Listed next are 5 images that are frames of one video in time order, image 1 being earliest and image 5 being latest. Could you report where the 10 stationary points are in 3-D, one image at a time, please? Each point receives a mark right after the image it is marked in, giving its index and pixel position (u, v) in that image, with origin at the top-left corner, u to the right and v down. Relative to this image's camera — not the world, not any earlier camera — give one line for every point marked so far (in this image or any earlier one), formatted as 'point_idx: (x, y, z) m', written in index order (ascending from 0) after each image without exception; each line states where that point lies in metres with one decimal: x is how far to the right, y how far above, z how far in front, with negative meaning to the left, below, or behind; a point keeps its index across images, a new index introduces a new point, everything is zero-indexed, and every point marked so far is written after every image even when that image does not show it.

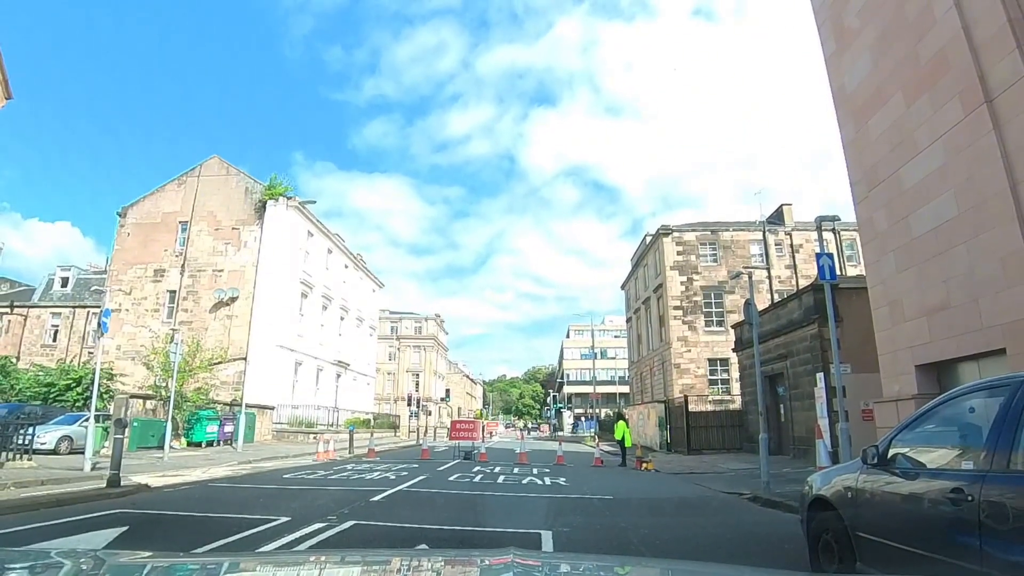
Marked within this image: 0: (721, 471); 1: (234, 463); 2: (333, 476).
0: (+5.7, -4.9, +17.2) m
1: (-7.7, -4.9, +17.8) m
2: (-3.7, -4.0, +13.5) m
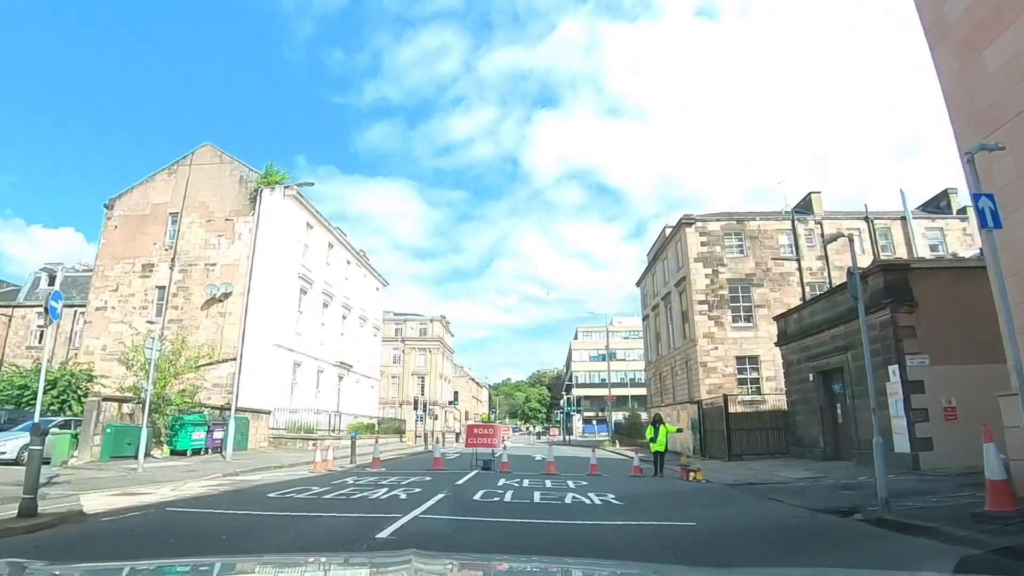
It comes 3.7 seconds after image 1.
0: (+6.3, -4.4, +14.9) m
1: (-7.1, -4.5, +15.4) m
2: (-3.1, -3.6, +11.2) m
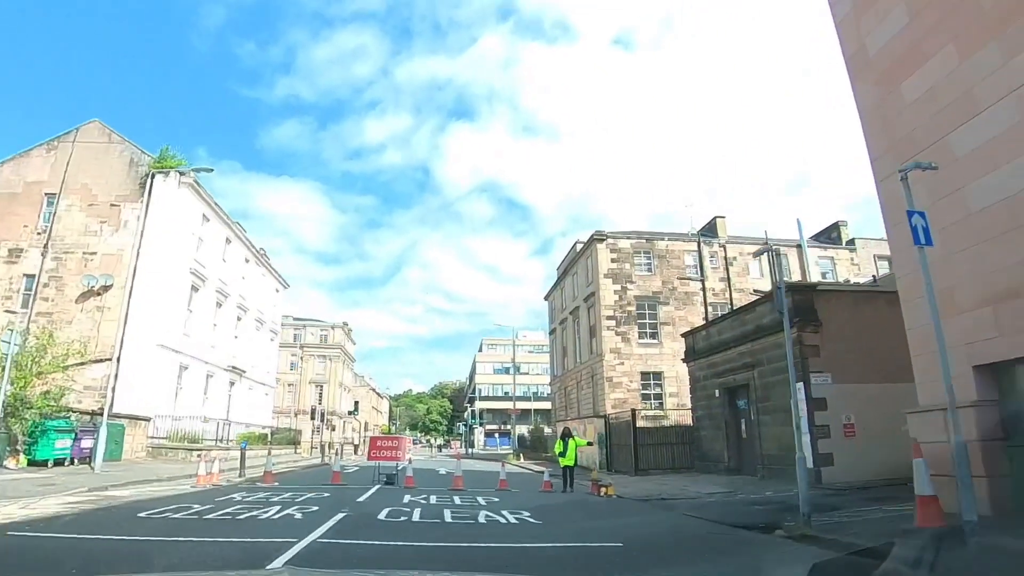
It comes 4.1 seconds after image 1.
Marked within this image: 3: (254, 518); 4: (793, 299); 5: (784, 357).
0: (+4.2, -4.8, +14.9) m
1: (-9.1, -4.3, +13.5) m
2: (-4.6, -3.5, +9.9) m
3: (-3.7, -3.3, +9.3) m
4: (+7.1, -0.3, +16.2) m
5: (+7.0, -1.8, +16.4) m
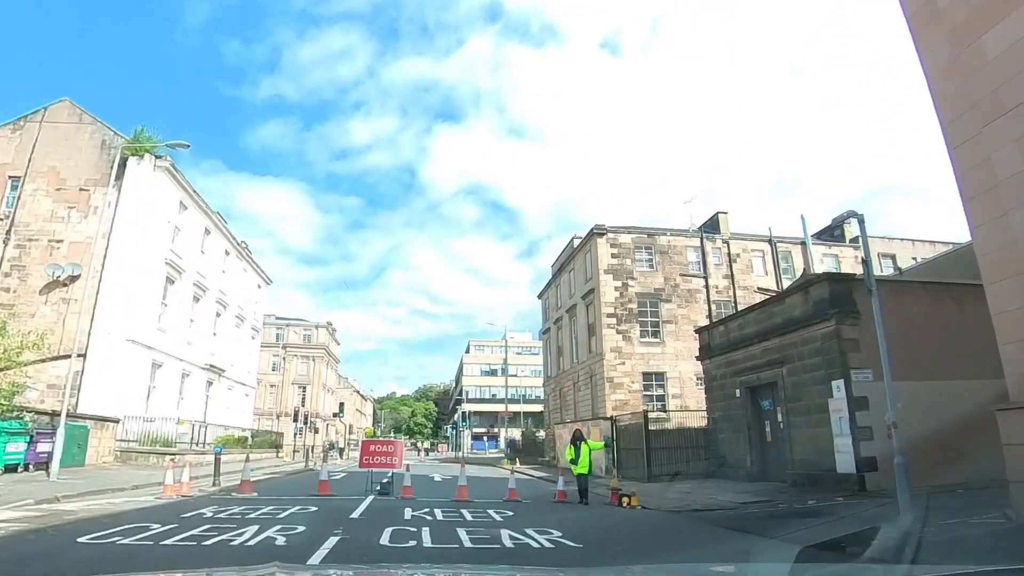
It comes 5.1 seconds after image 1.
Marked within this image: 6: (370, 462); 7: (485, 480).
0: (+4.4, -4.5, +13.3) m
1: (-8.8, -3.9, +11.7) m
2: (-4.2, -3.1, +8.2) m
3: (-3.4, -3.0, +7.6) m
4: (+7.3, 0.0, +14.7) m
5: (+7.1, -1.5, +14.9) m
6: (-3.5, -4.2, +15.6) m
7: (-0.7, -4.9, +16.4) m
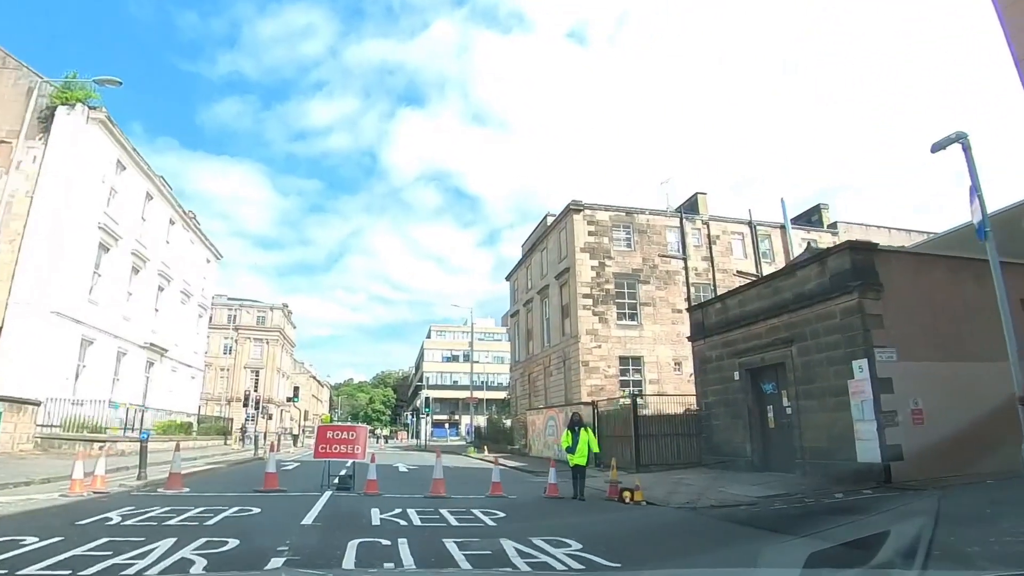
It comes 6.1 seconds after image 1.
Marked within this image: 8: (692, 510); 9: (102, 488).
0: (+4.1, -3.9, +11.7) m
1: (-9.0, -3.1, +9.2) m
2: (-4.2, -2.4, +6.0) m
3: (-3.3, -2.3, +5.5) m
4: (+7.0, +0.6, +13.2) m
5: (+6.8, -0.9, +13.4) m
6: (-3.9, -3.4, +13.5) m
7: (-1.2, -4.2, +14.5) m
8: (+3.0, -3.7, +10.7) m
9: (-7.1, -3.4, +11.1) m
